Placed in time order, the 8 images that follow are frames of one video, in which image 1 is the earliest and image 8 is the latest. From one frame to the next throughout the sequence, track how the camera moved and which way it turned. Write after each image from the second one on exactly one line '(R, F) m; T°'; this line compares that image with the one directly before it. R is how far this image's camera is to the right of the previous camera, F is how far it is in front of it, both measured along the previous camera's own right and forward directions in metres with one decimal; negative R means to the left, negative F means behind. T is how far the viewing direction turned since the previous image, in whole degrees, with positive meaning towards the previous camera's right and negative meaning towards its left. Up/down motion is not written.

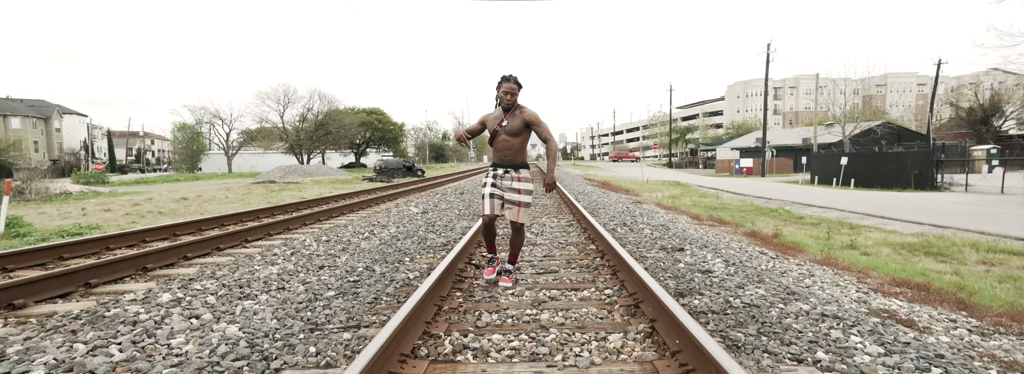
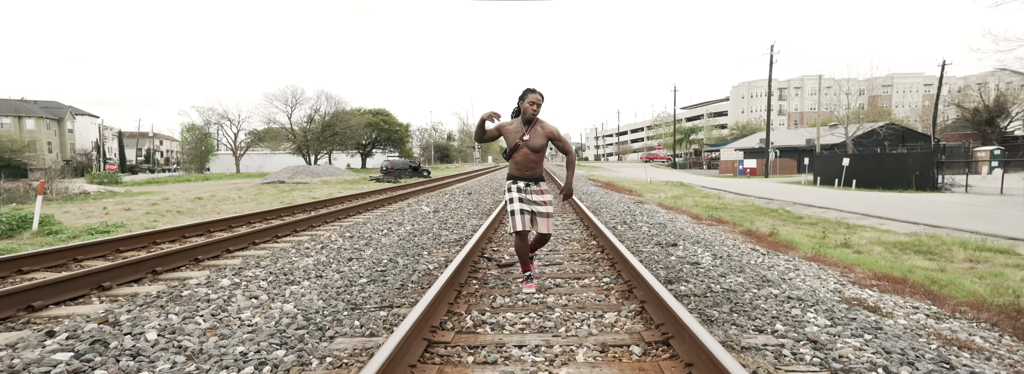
(0.0, -0.5) m; -1°
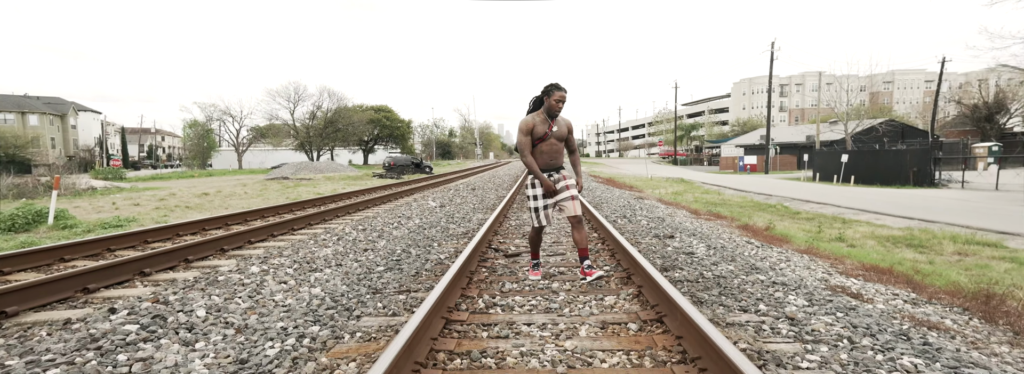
(-0.1, -0.3) m; 0°
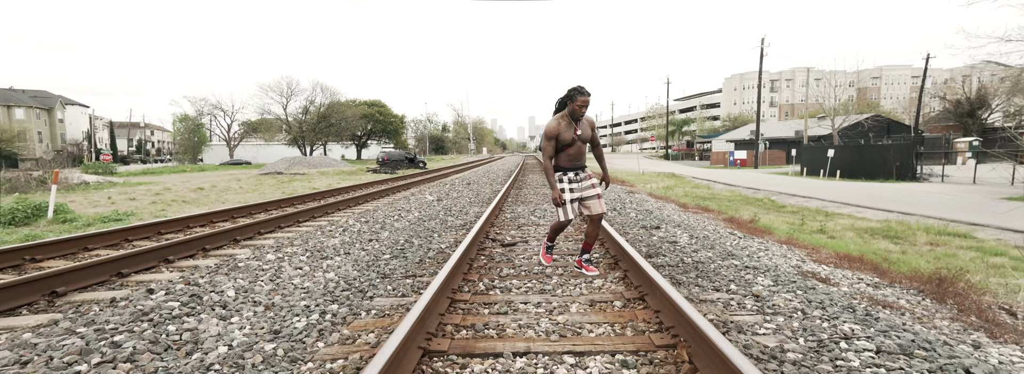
(0.0, -0.4) m; +1°
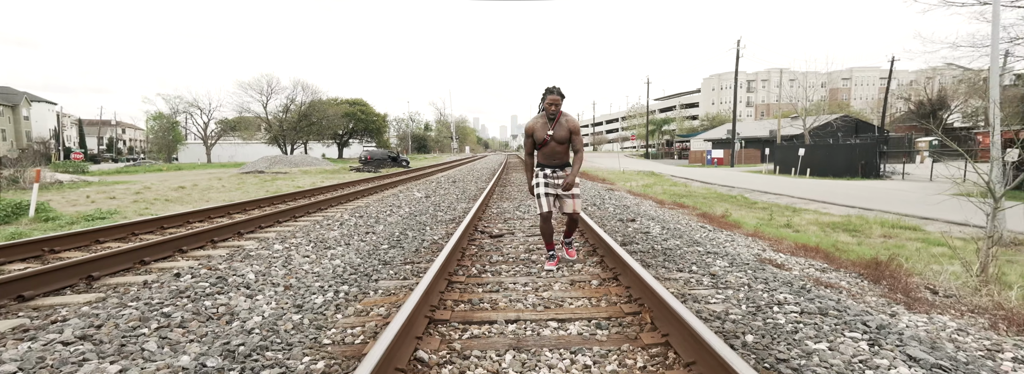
(-0.1, -0.5) m; +2°
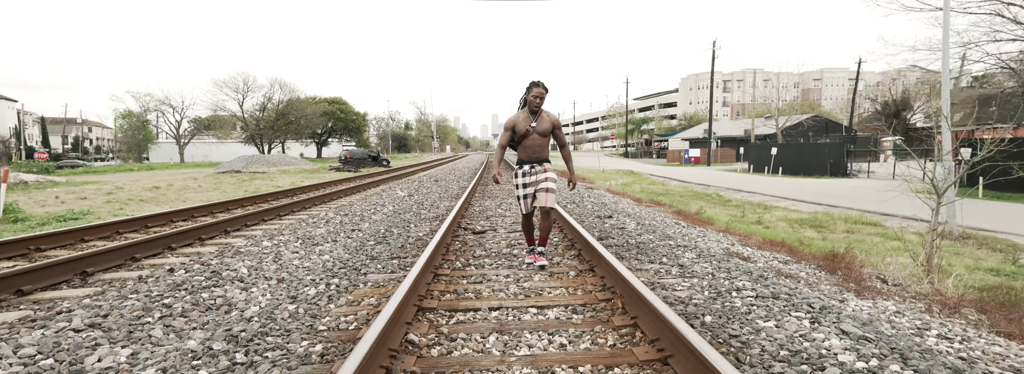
(0.0, -0.2) m; +2°
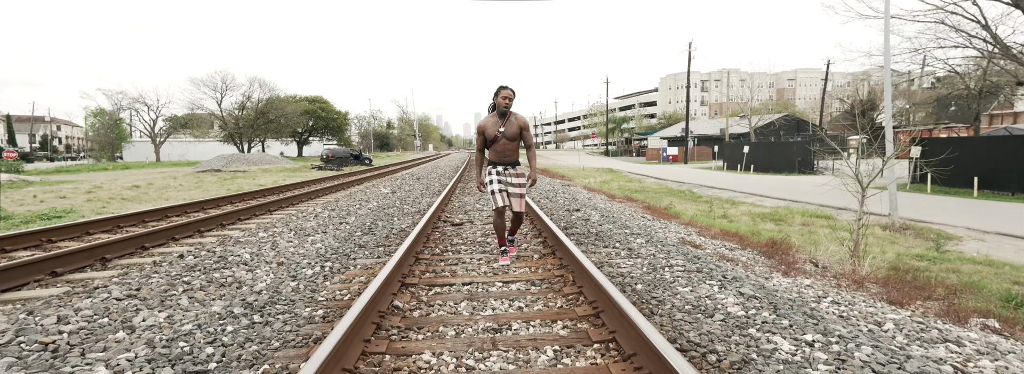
(+0.1, -0.6) m; +2°
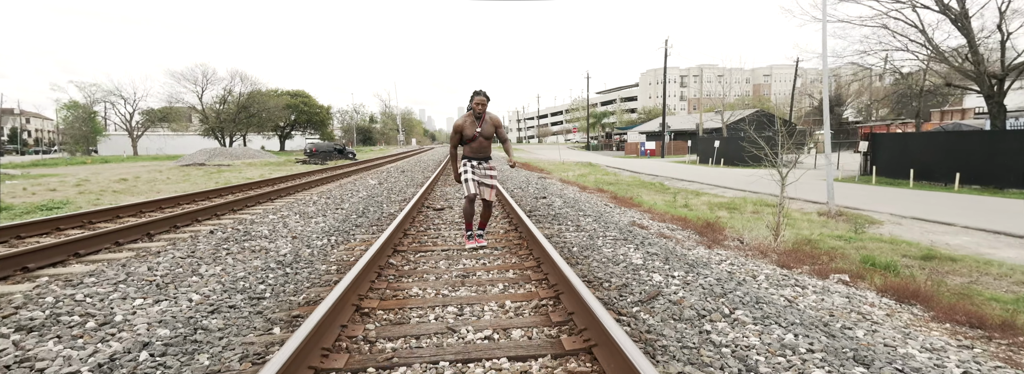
(+0.2, -1.1) m; +2°
